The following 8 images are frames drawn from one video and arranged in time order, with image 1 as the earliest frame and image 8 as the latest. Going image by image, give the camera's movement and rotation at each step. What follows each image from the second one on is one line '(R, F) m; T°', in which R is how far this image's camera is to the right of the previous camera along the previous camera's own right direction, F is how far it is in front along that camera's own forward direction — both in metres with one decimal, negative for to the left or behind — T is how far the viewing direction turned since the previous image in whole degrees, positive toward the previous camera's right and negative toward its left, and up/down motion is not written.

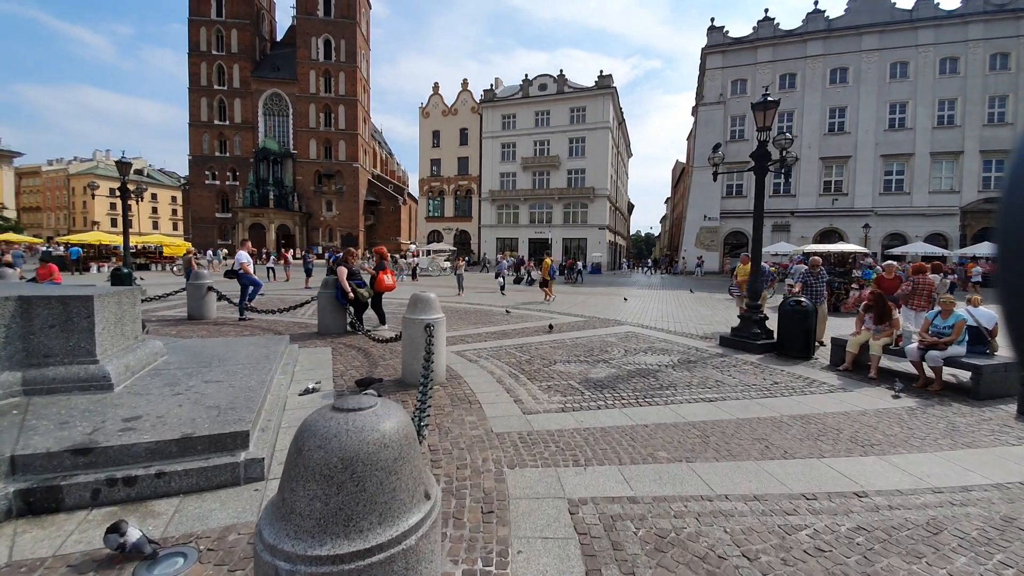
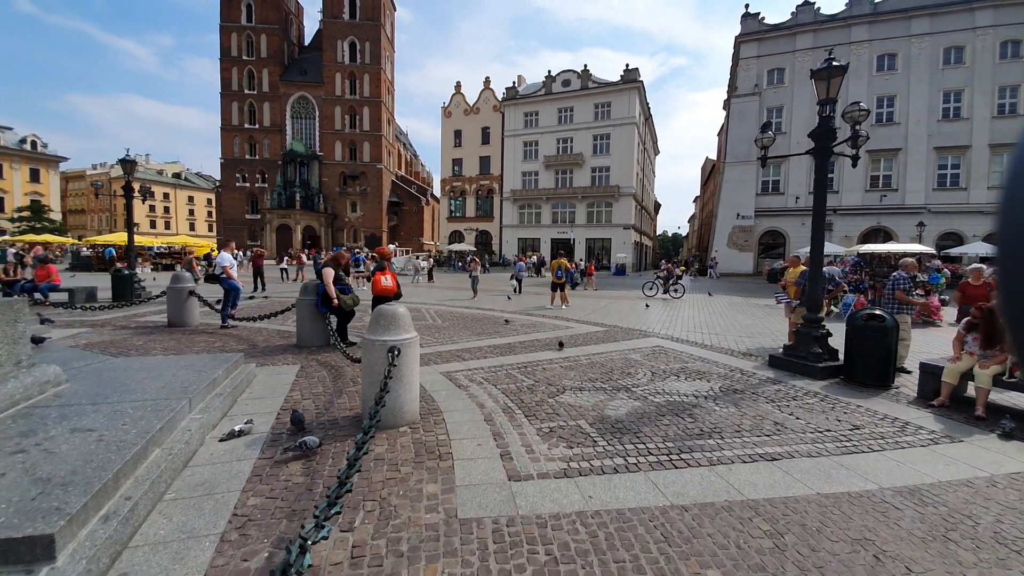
(+0.3, +1.3) m; -3°
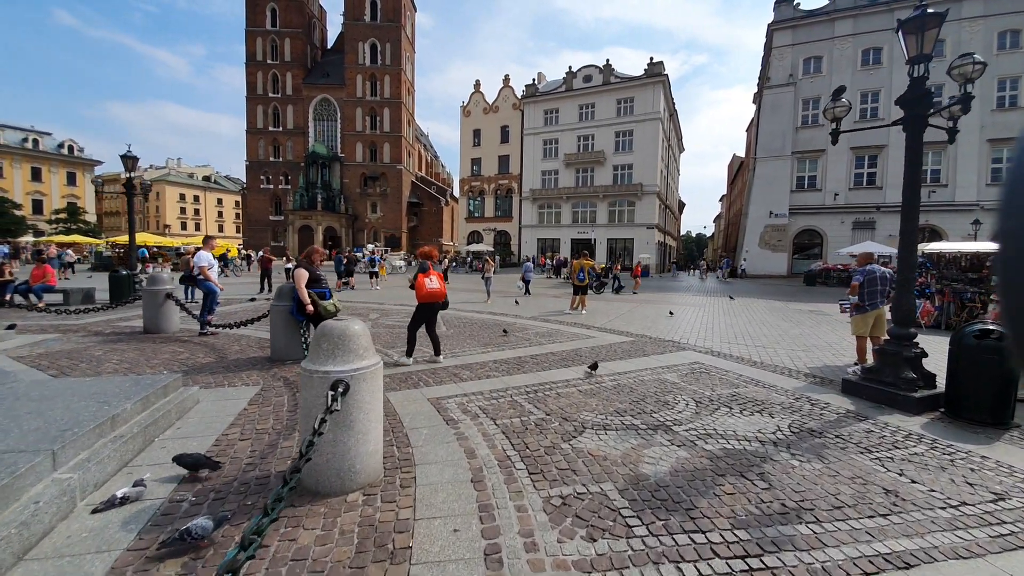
(+0.2, +1.3) m; -3°
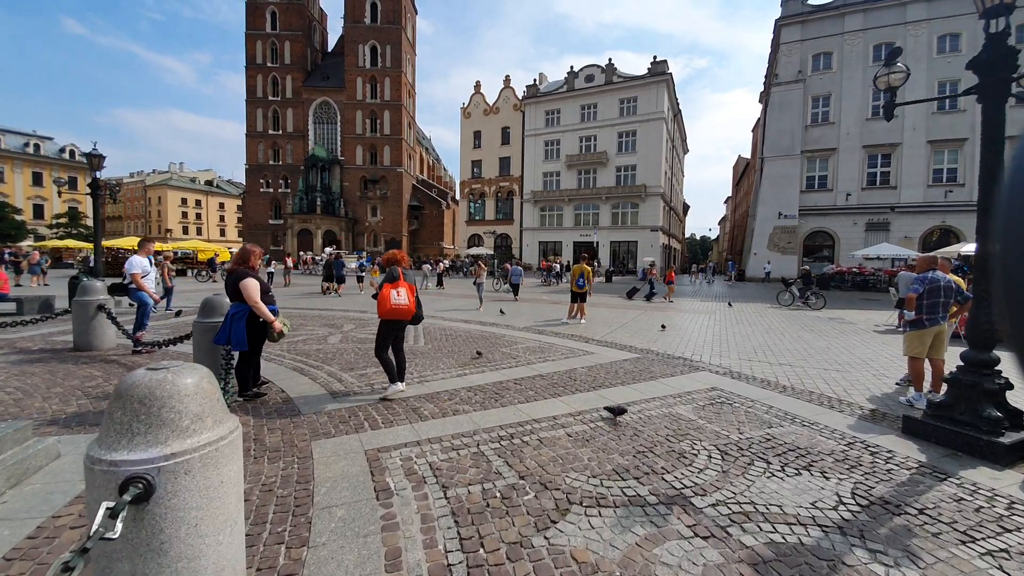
(+0.3, +1.2) m; -1°
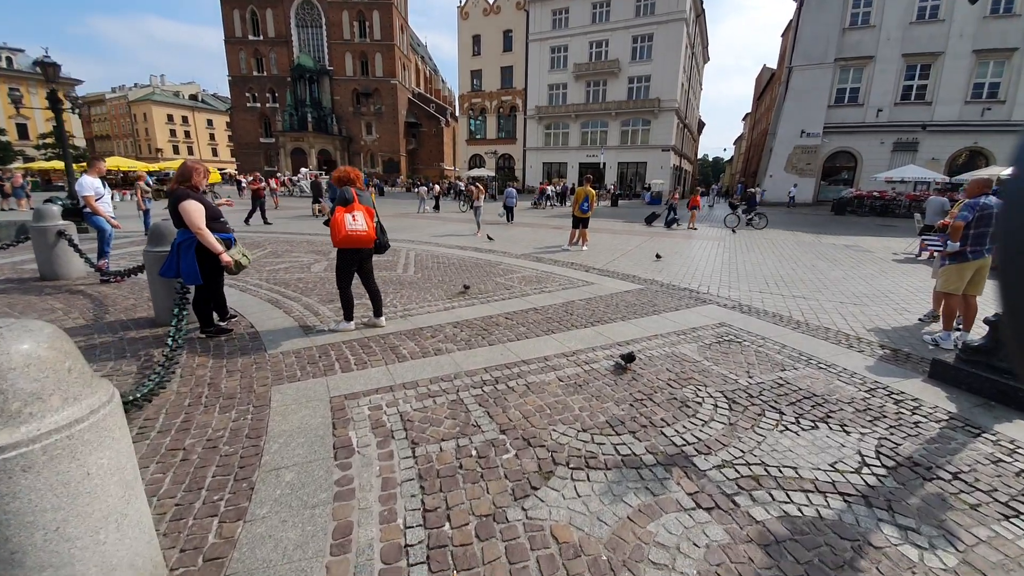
(+0.2, +0.6) m; 0°
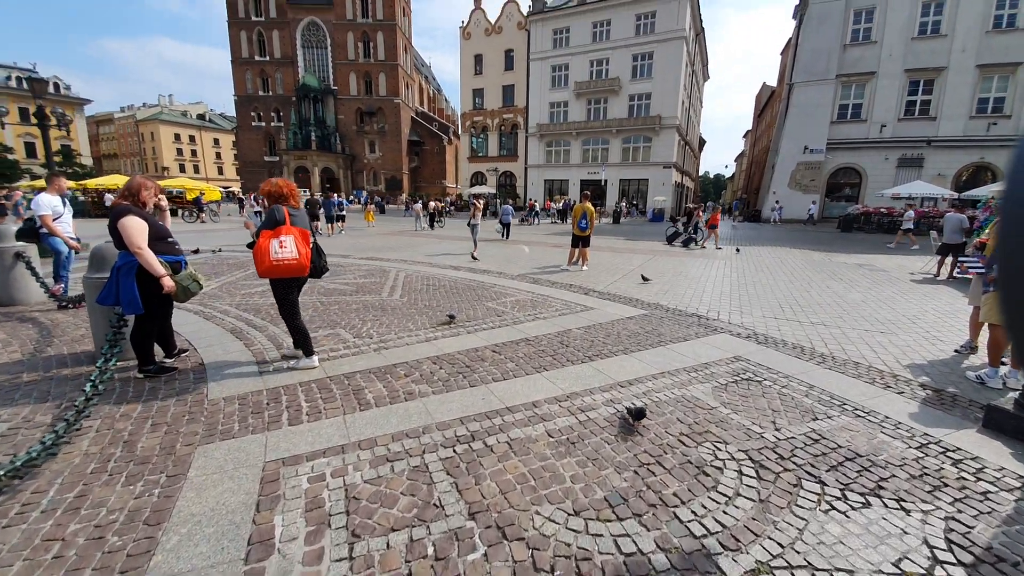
(+0.2, +0.6) m; 0°
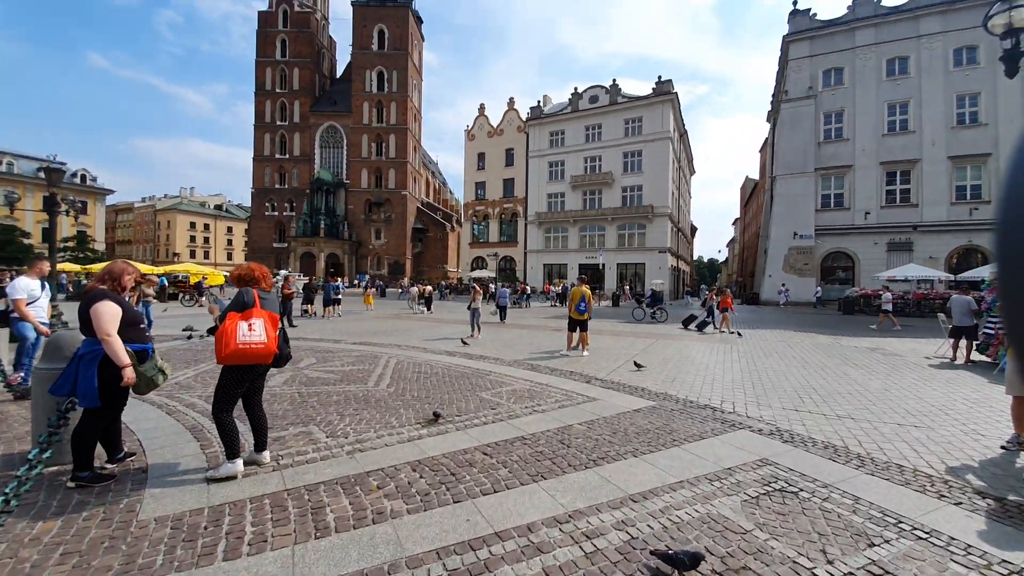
(+0.1, +0.4) m; 0°
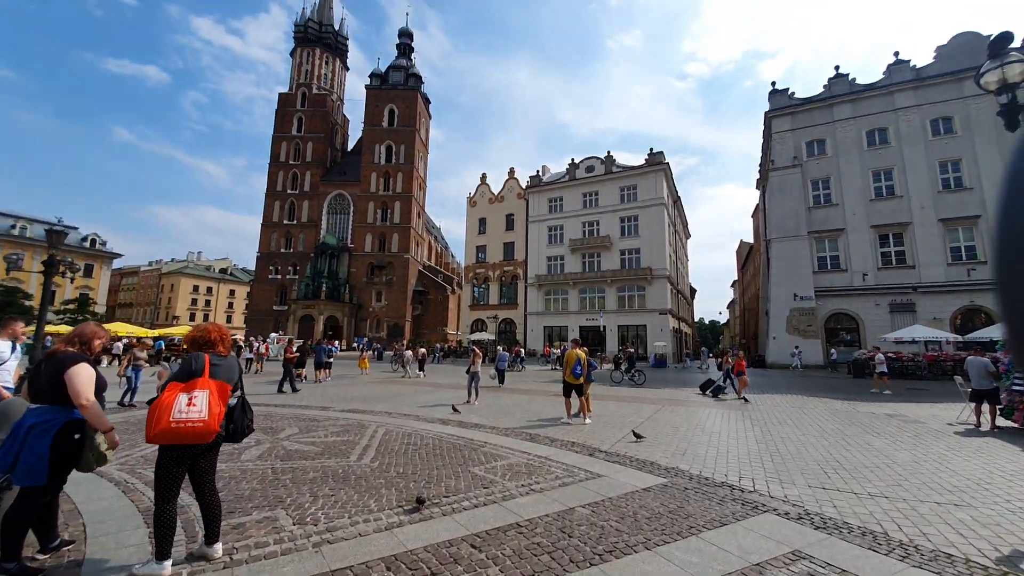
(+0.1, +0.3) m; 0°
